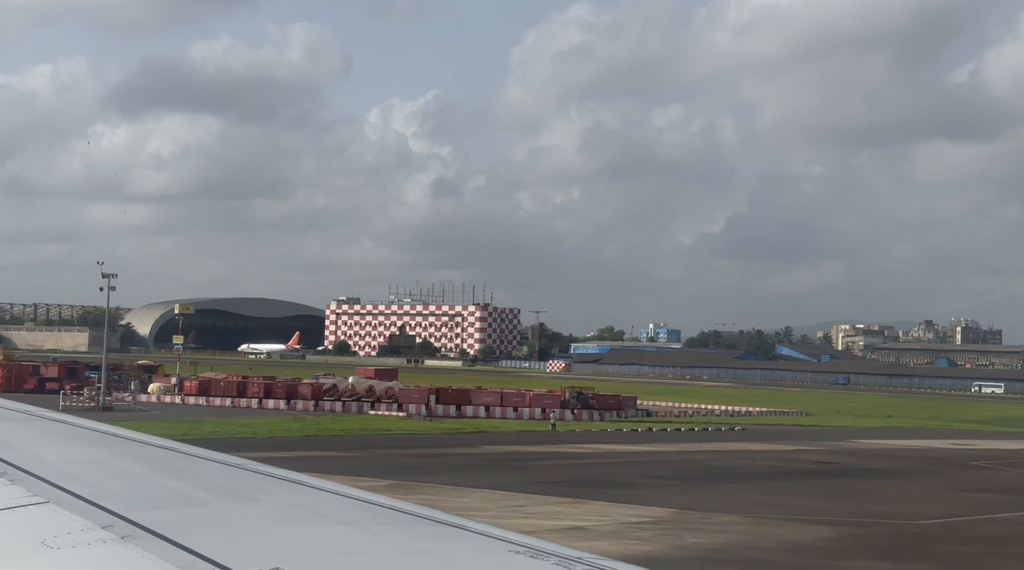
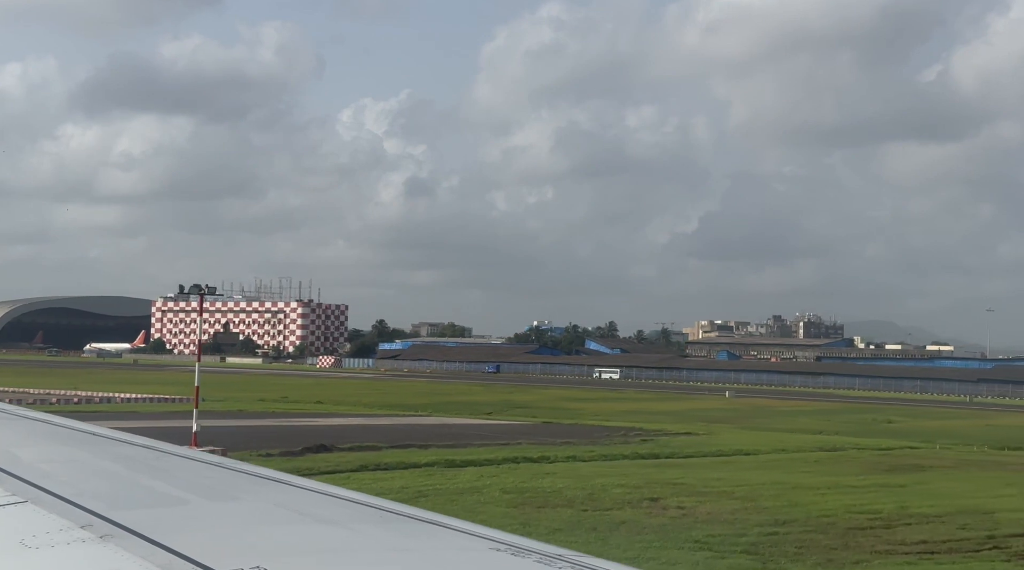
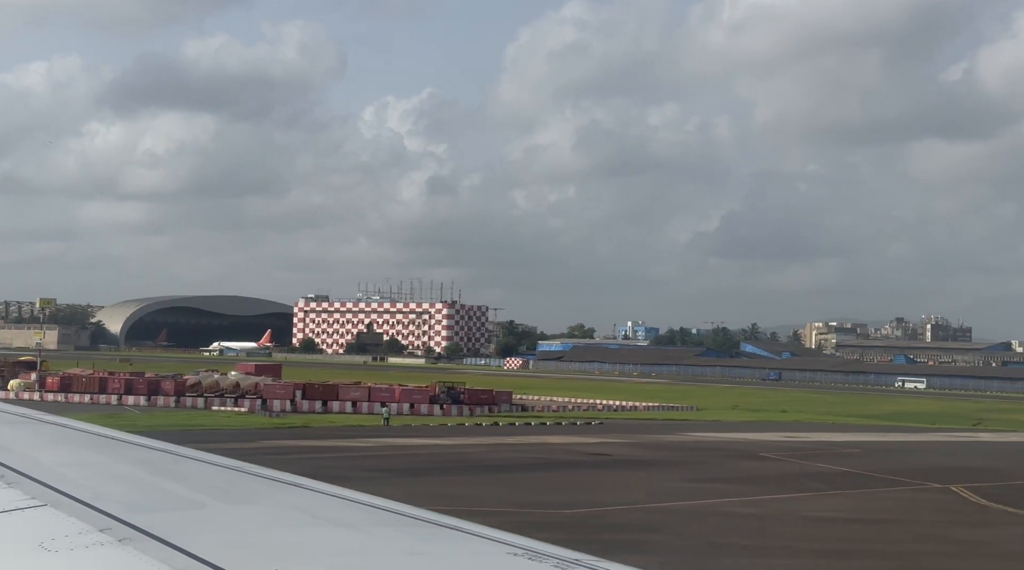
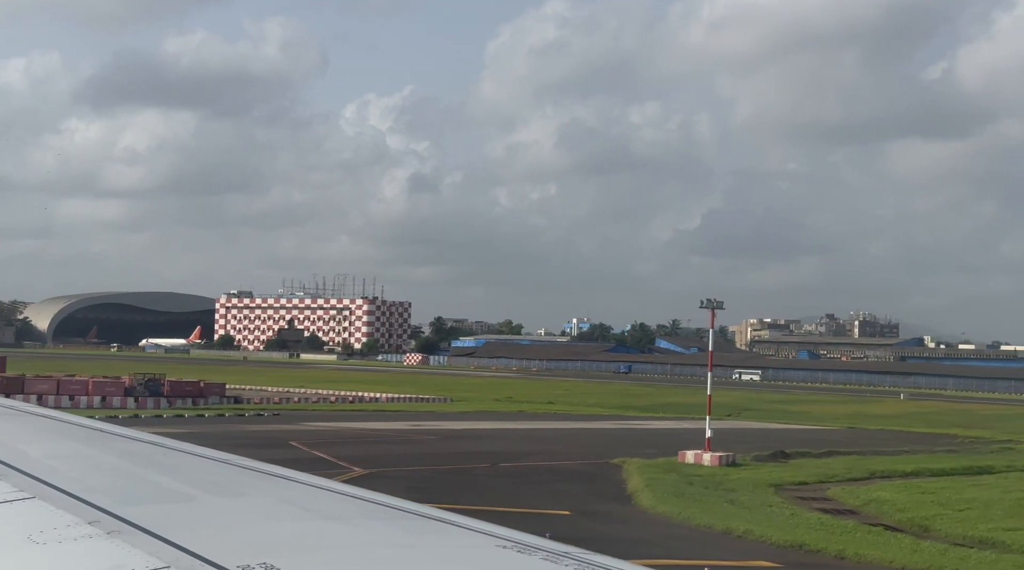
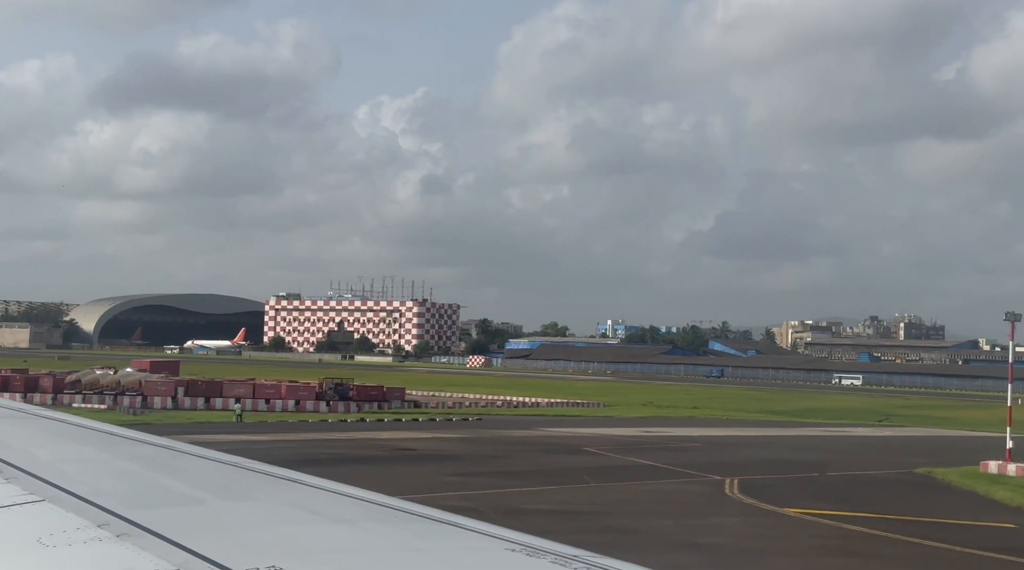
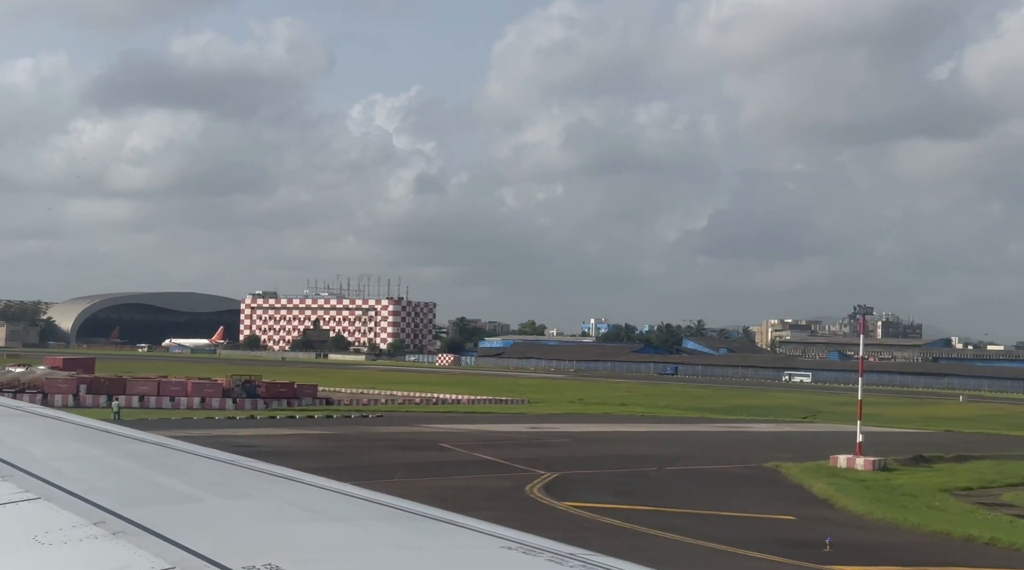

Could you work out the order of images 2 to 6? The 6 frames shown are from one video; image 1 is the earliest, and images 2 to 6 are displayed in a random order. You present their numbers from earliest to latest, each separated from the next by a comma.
3, 5, 6, 4, 2
